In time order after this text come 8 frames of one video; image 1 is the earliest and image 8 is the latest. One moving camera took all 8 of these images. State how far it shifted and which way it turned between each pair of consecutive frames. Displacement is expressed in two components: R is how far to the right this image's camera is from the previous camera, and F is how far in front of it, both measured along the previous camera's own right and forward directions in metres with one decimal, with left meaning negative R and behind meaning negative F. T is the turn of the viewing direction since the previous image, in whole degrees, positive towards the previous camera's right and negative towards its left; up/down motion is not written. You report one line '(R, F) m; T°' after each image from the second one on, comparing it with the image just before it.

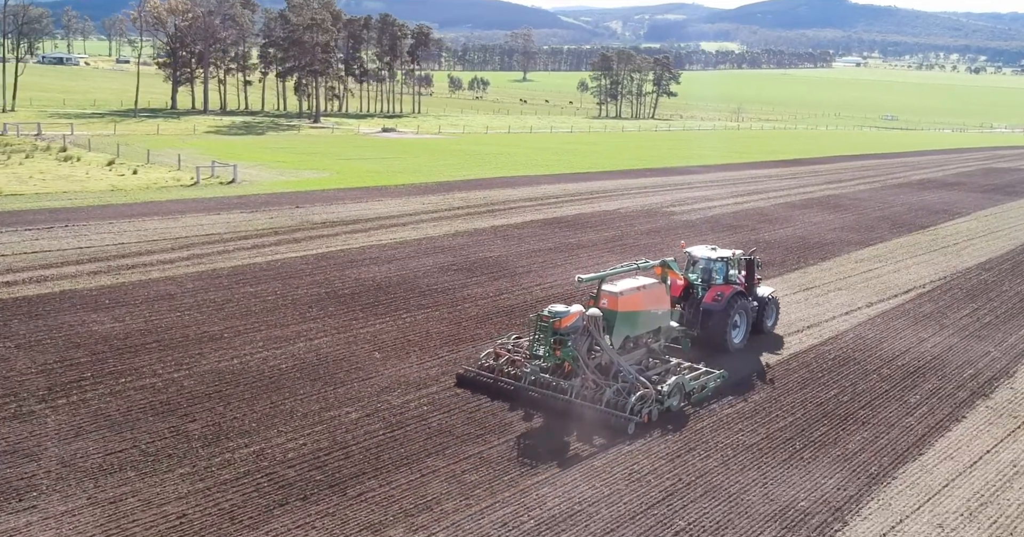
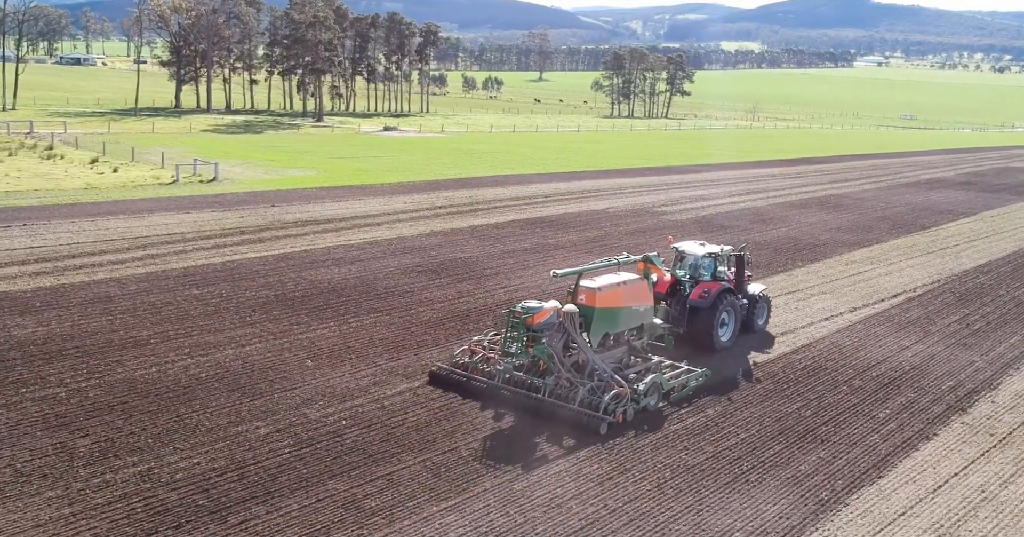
(+1.2, +1.1) m; -1°
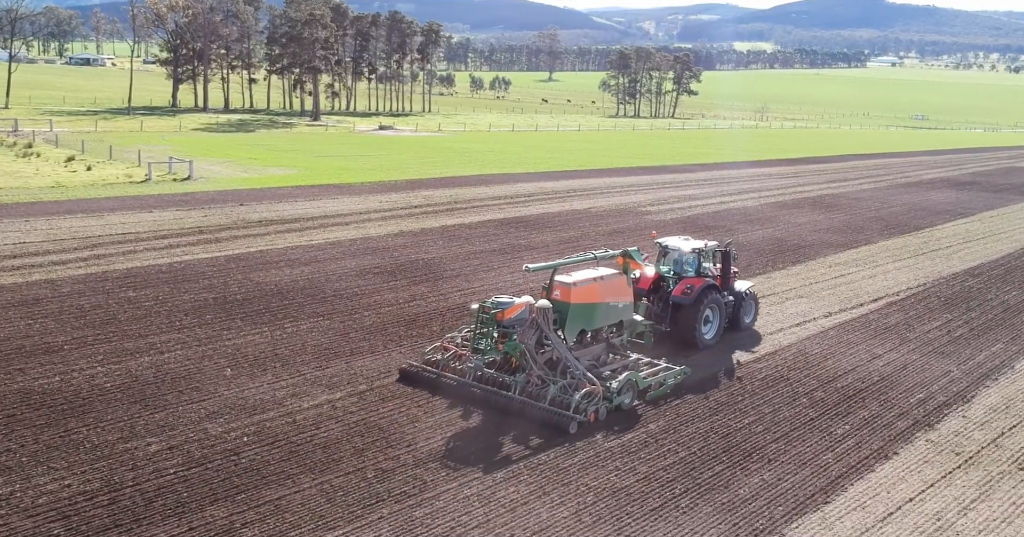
(+1.1, +1.1) m; -1°
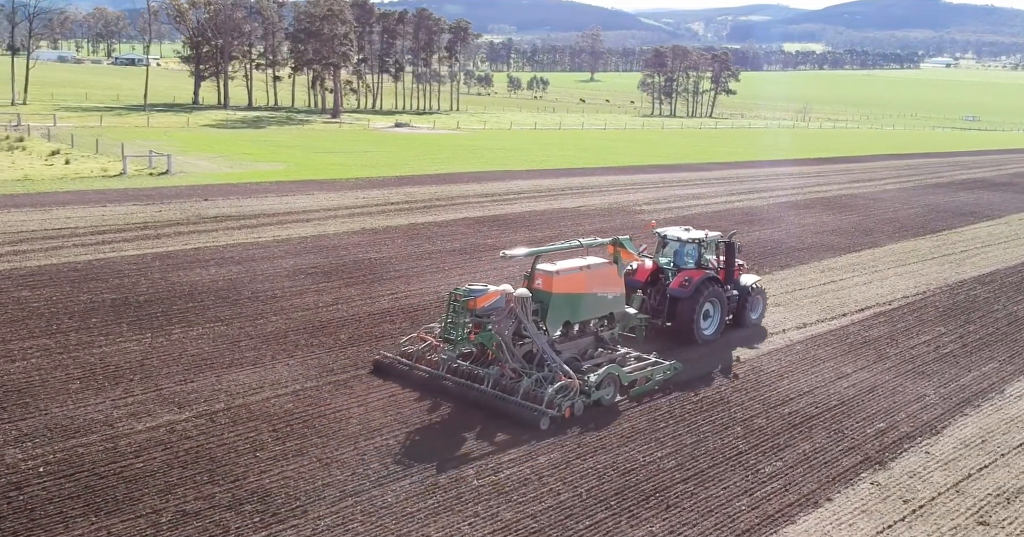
(+2.0, +2.0) m; -3°
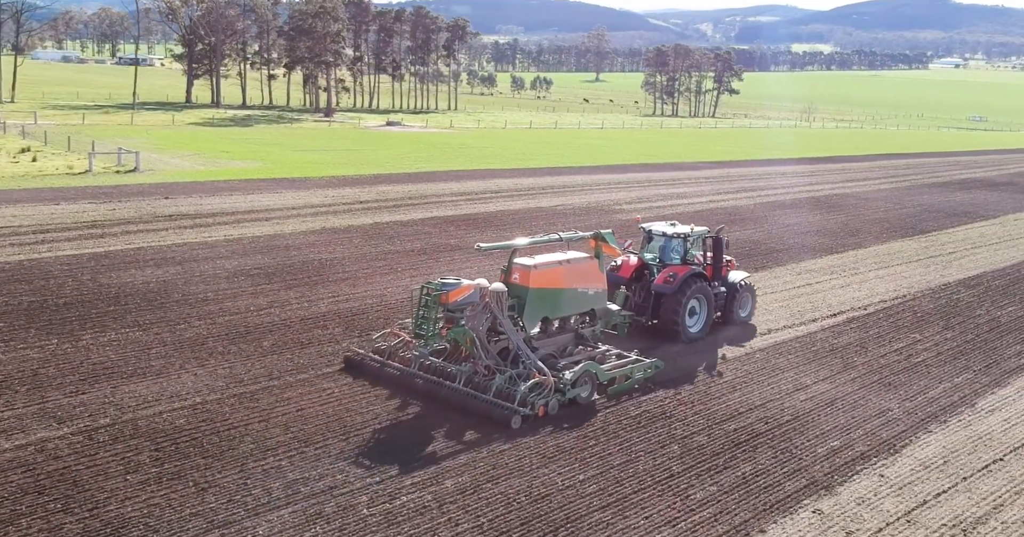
(+1.0, +1.1) m; 0°
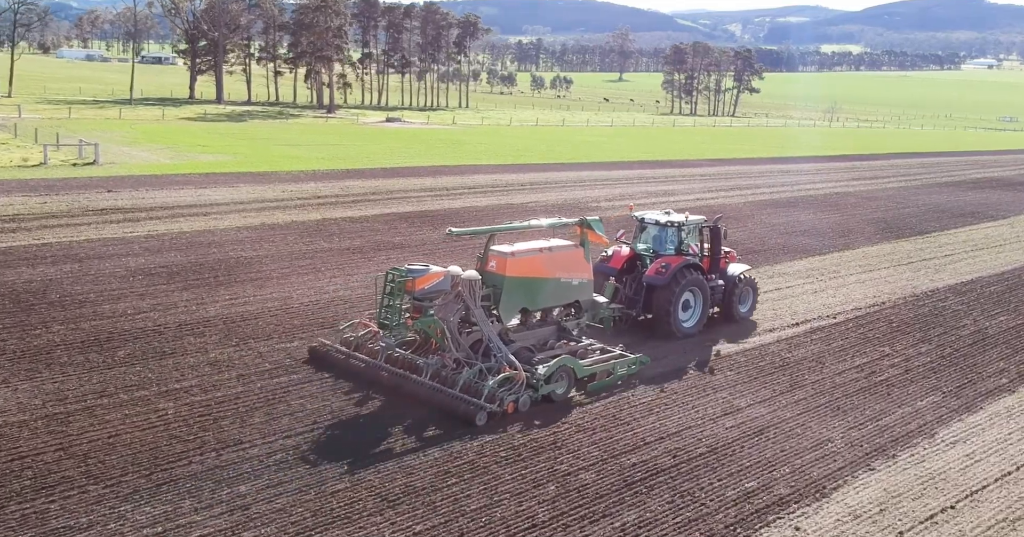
(+1.7, +1.9) m; -2°
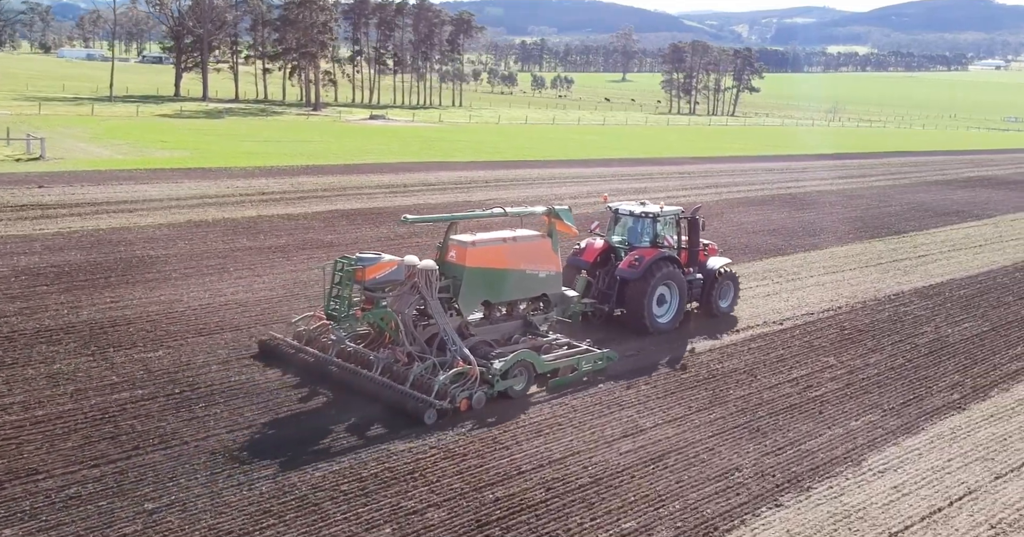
(+1.4, +1.4) m; 0°
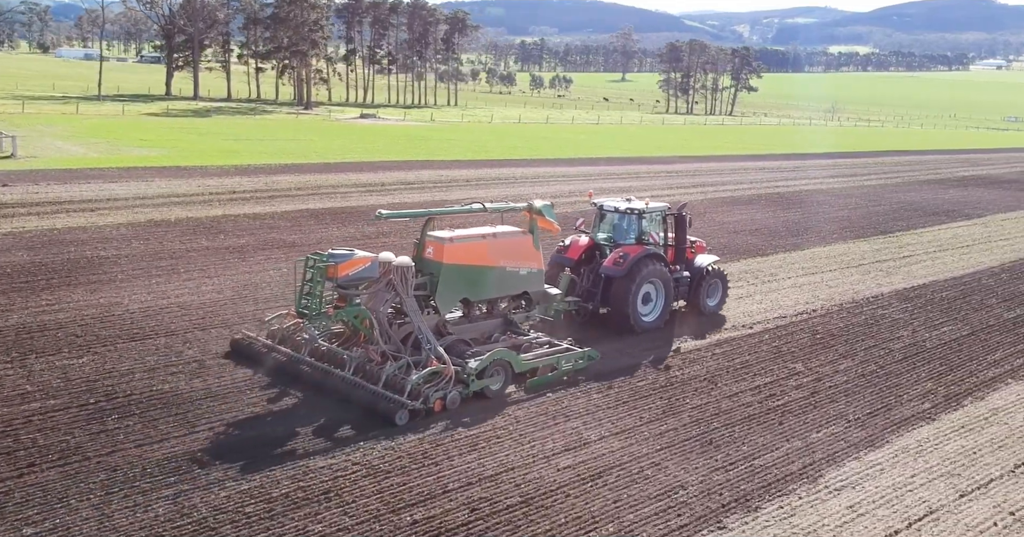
(+0.6, +0.6) m; 0°
